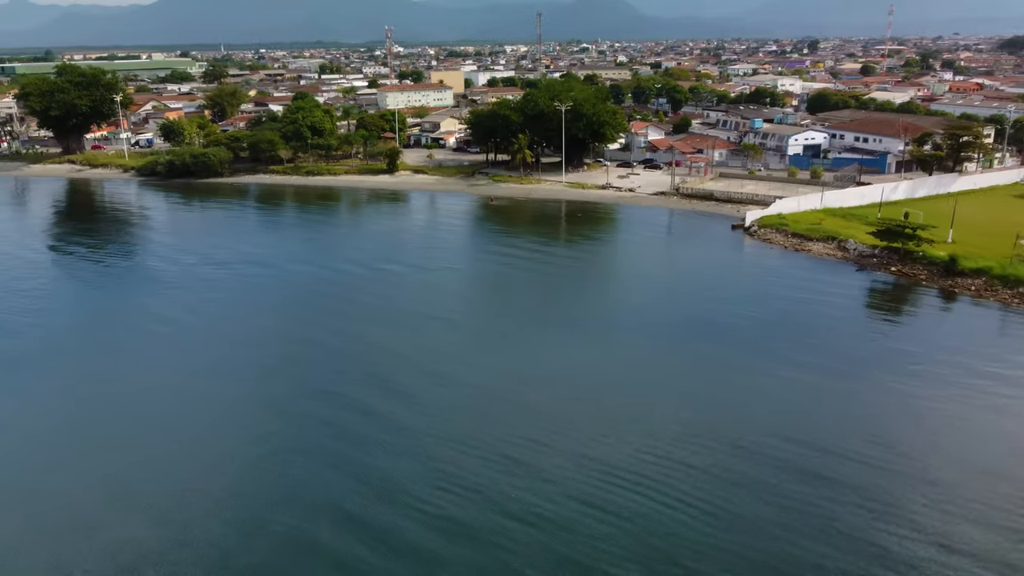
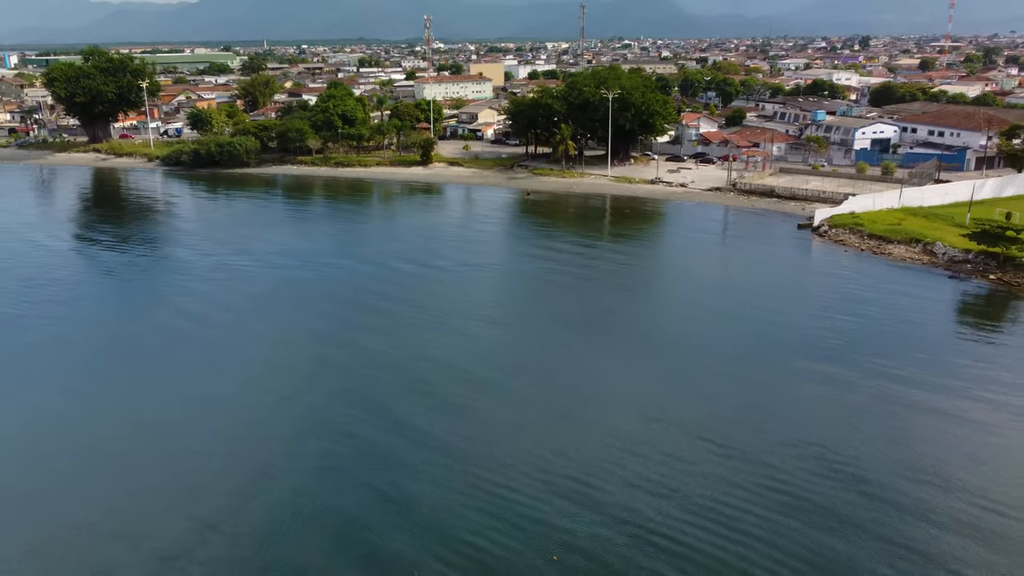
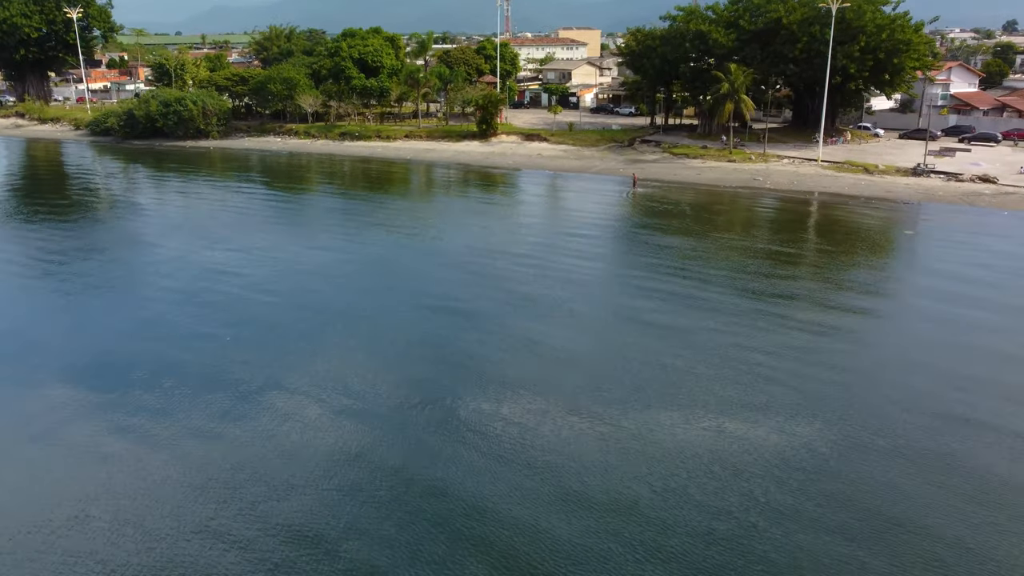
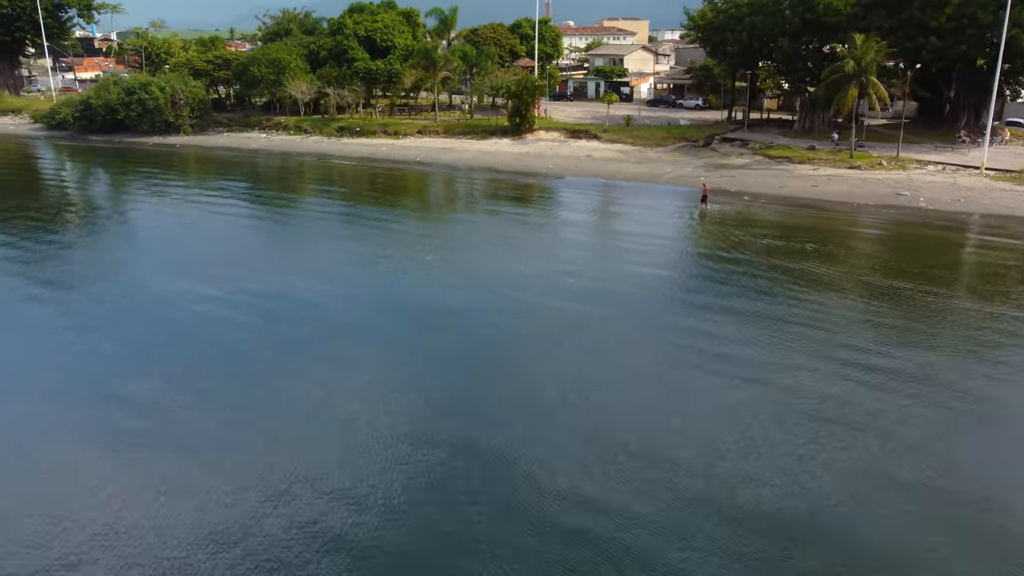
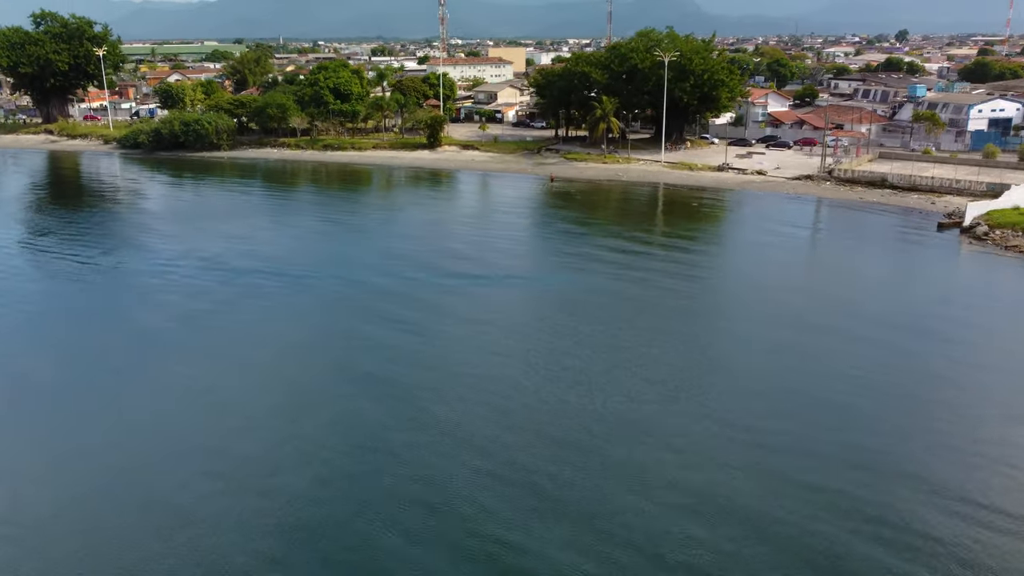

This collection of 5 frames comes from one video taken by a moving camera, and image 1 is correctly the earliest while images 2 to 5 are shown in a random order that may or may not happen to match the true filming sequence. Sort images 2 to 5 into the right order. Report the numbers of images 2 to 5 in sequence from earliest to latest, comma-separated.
2, 5, 3, 4
